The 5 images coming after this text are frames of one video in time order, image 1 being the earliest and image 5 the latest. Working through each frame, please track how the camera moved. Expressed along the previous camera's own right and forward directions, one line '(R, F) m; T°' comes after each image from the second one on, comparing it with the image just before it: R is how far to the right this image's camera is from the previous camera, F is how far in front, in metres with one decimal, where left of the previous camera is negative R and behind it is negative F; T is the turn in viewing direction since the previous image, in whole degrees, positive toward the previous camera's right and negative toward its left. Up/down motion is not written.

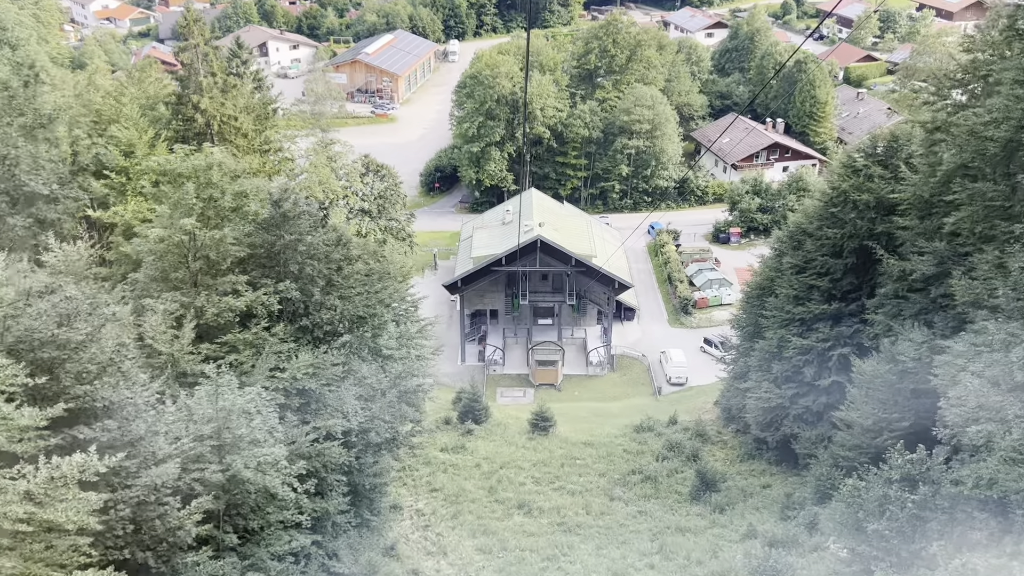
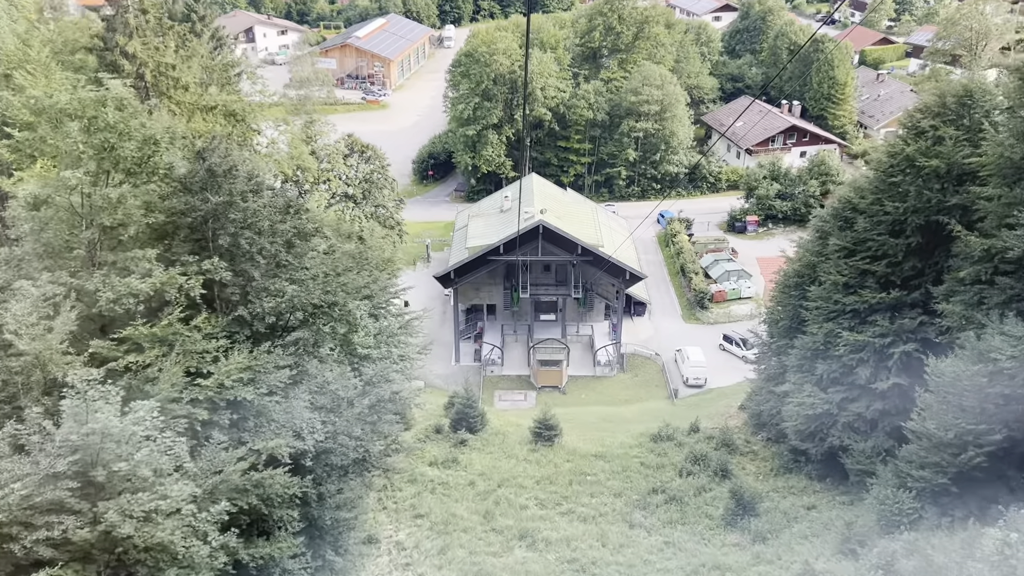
(0.0, +3.6) m; 0°
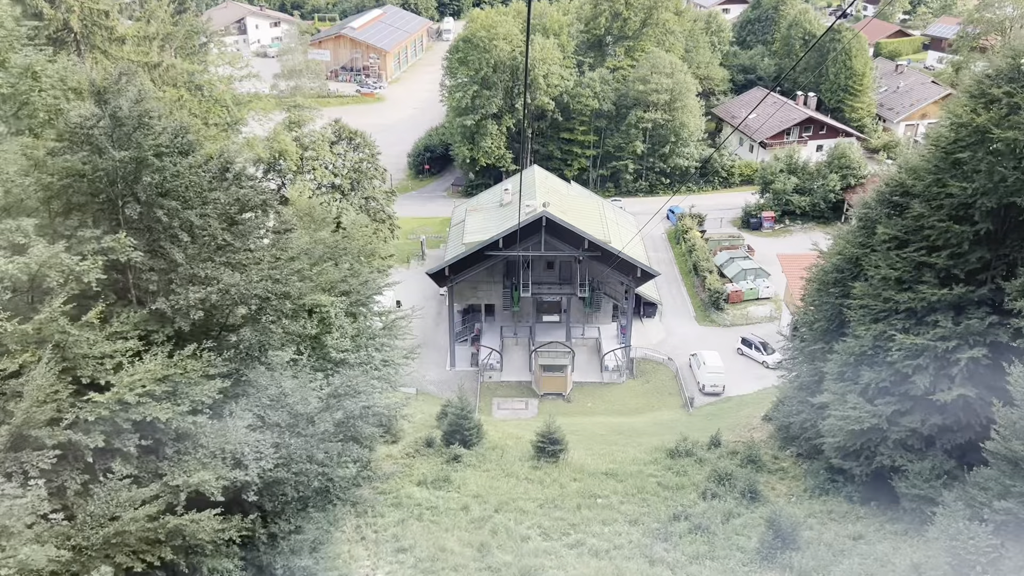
(0.0, +2.7) m; 0°
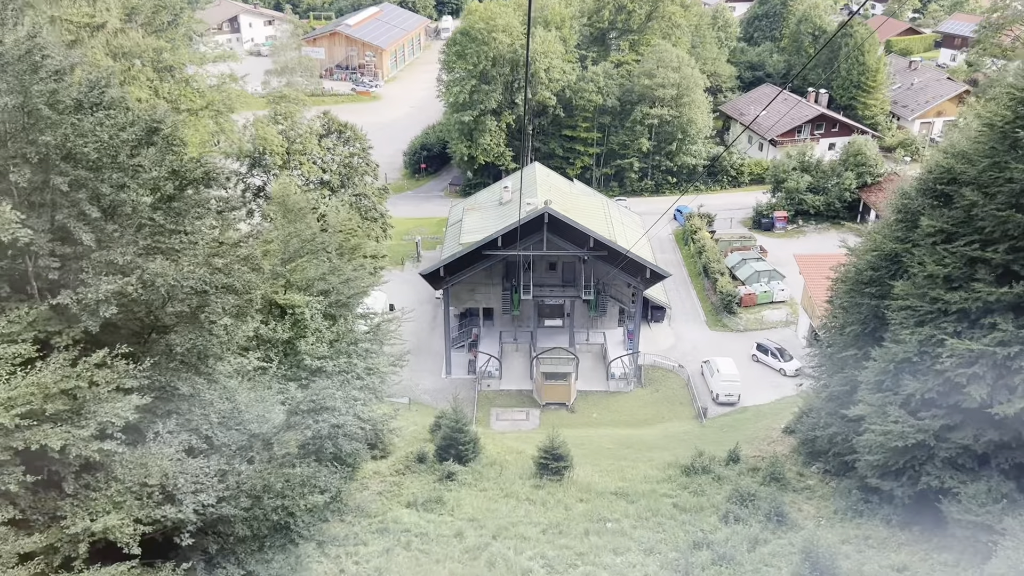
(0.0, +2.0) m; 0°
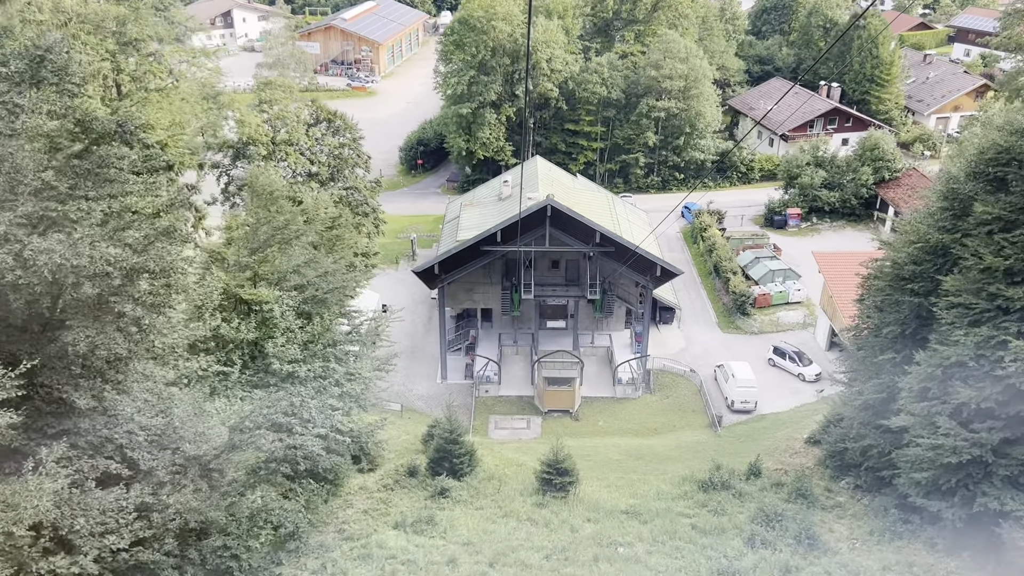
(0.0, +1.9) m; 0°
